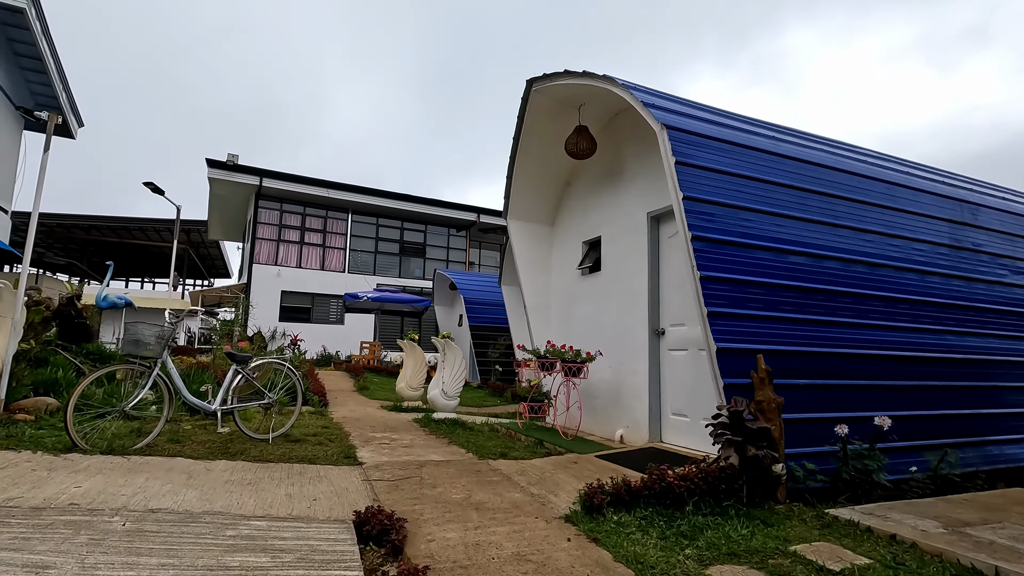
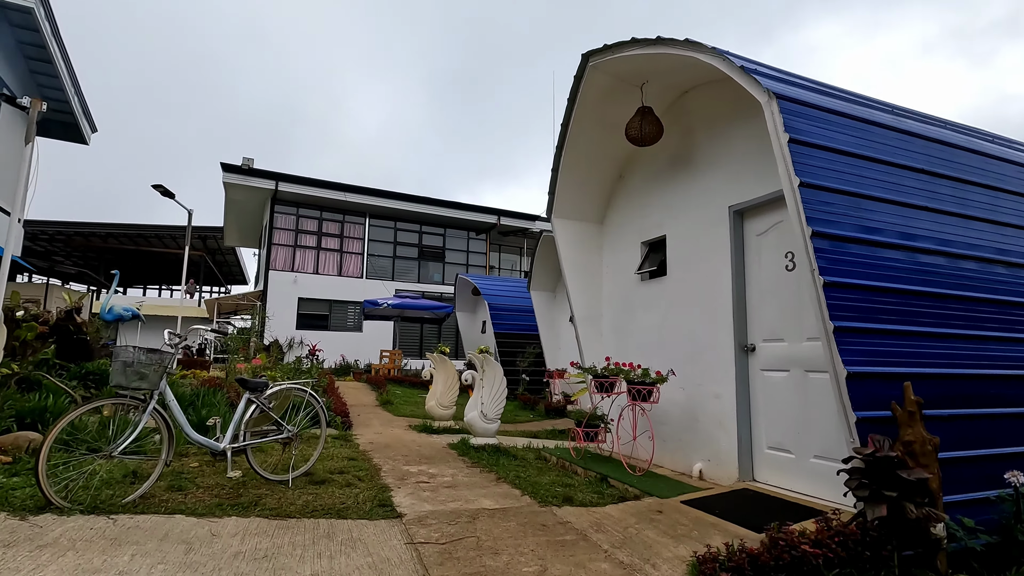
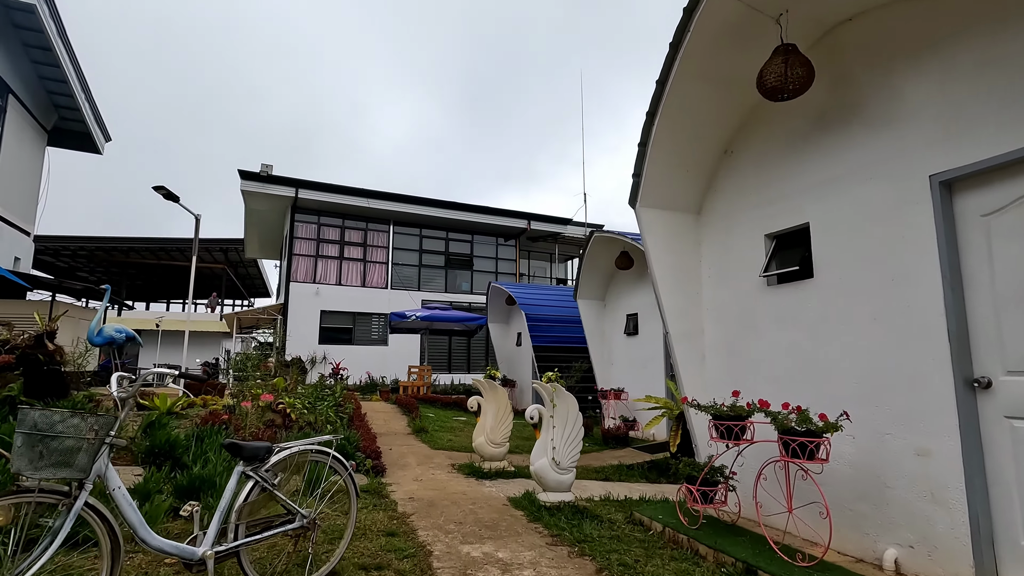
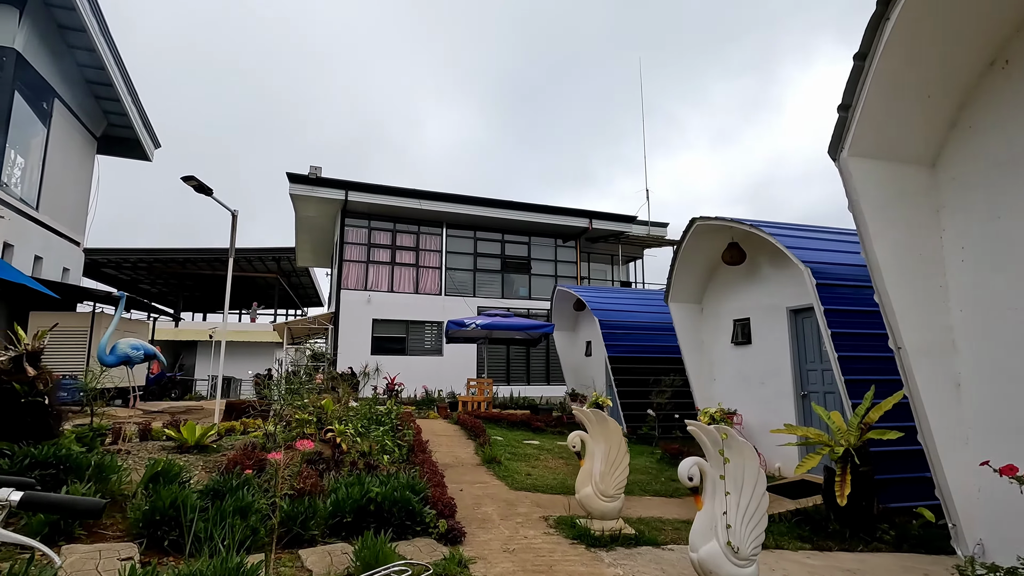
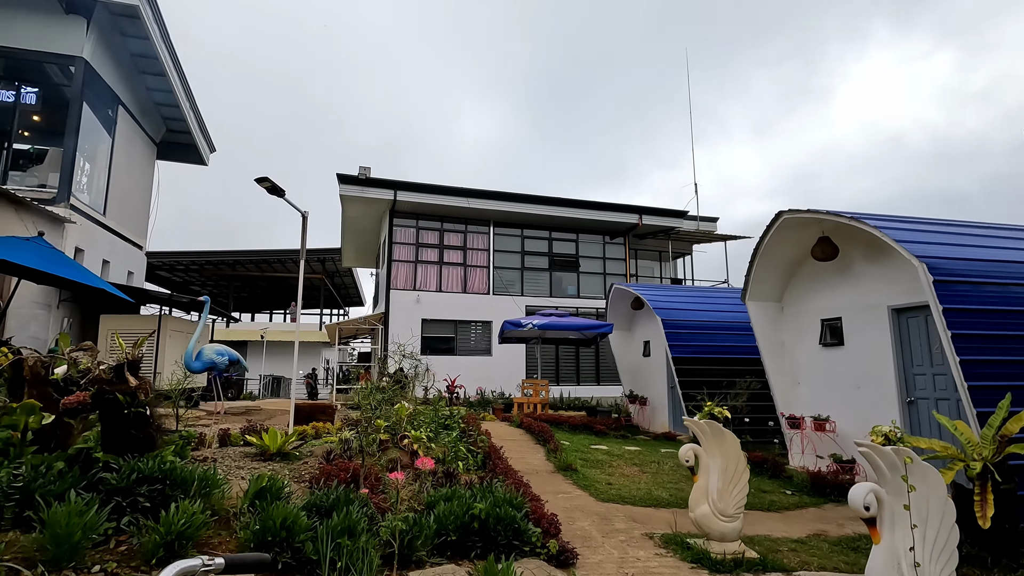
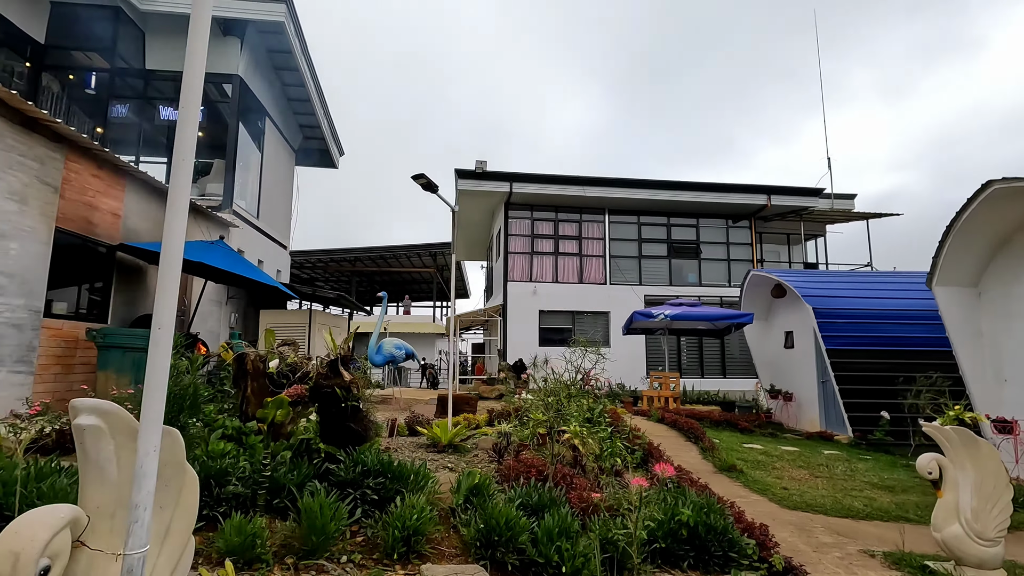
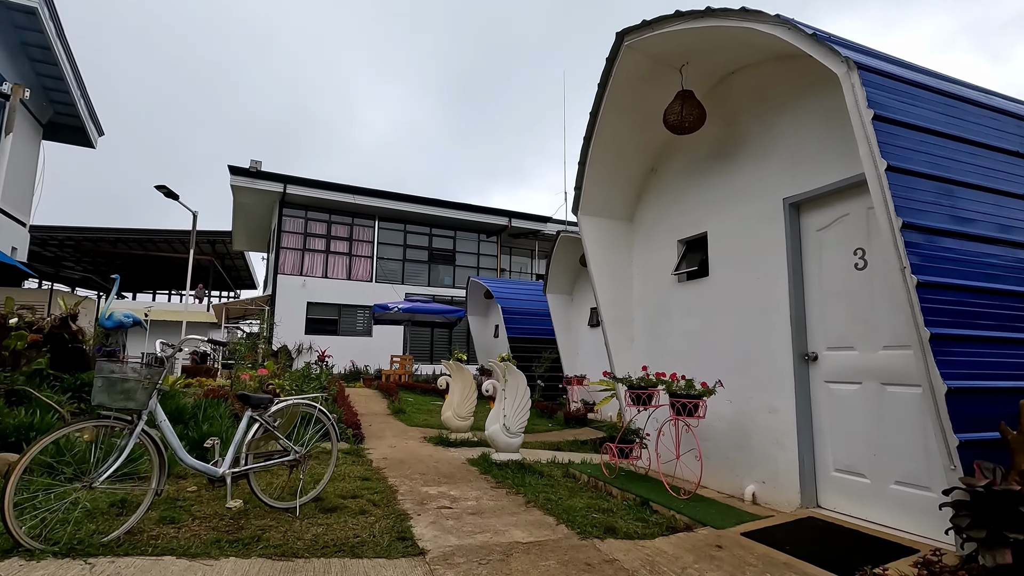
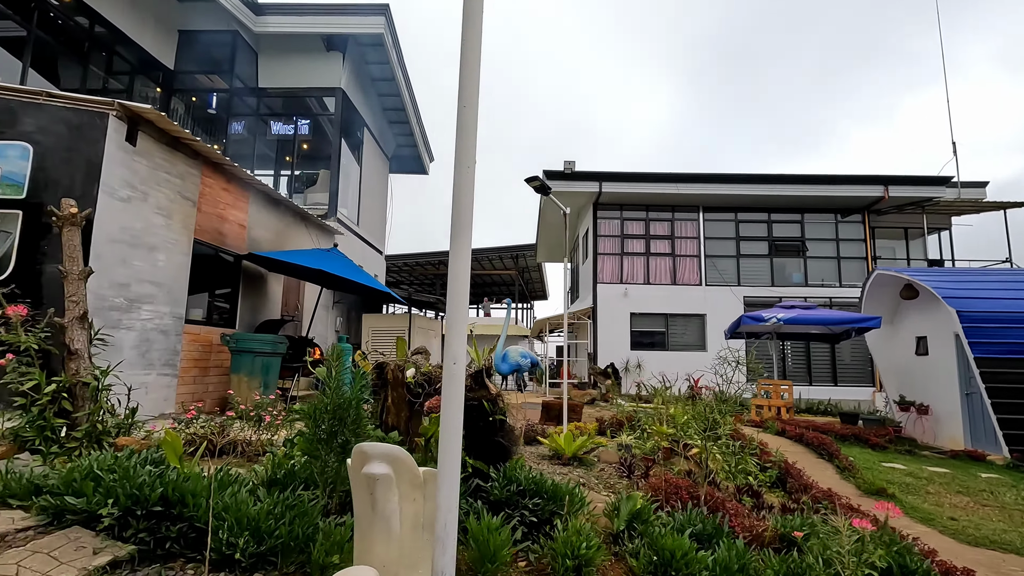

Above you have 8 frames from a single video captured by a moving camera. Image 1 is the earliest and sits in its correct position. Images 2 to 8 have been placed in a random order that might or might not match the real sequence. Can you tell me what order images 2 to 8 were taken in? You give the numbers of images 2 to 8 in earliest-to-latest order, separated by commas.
2, 7, 3, 4, 5, 6, 8
